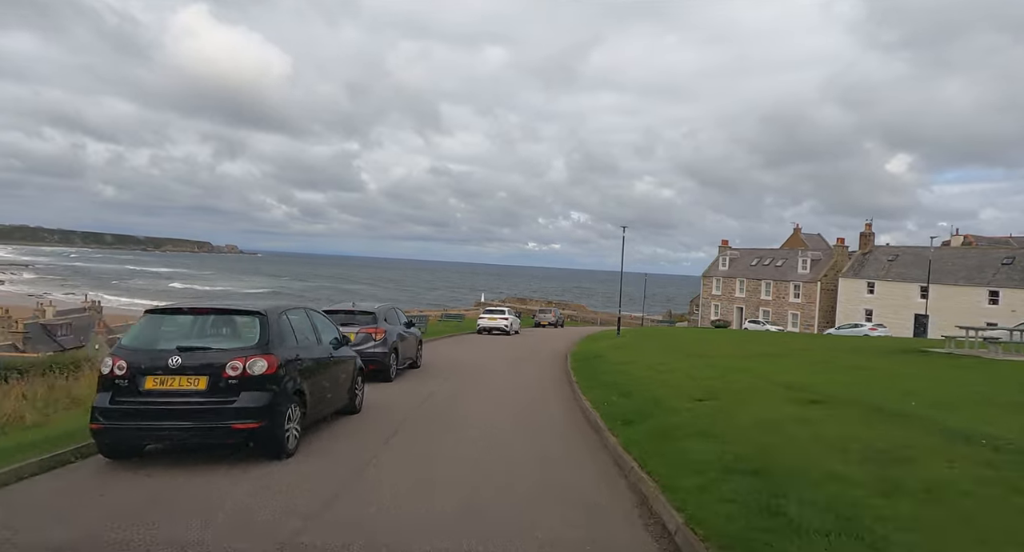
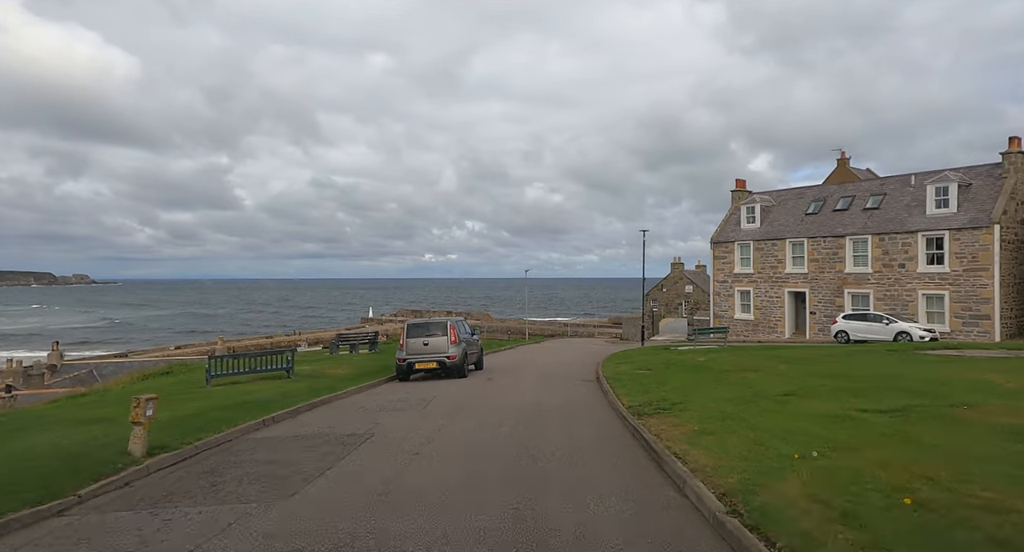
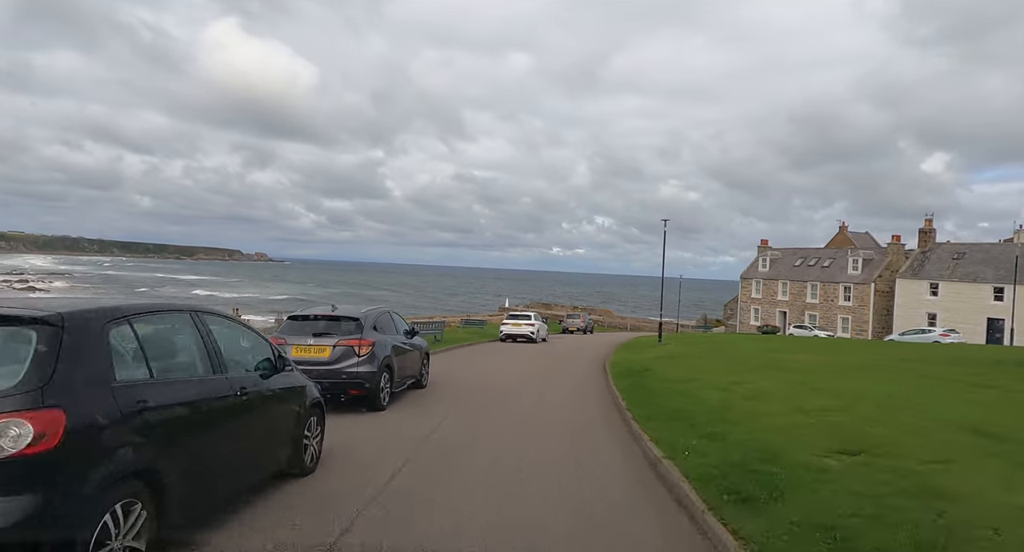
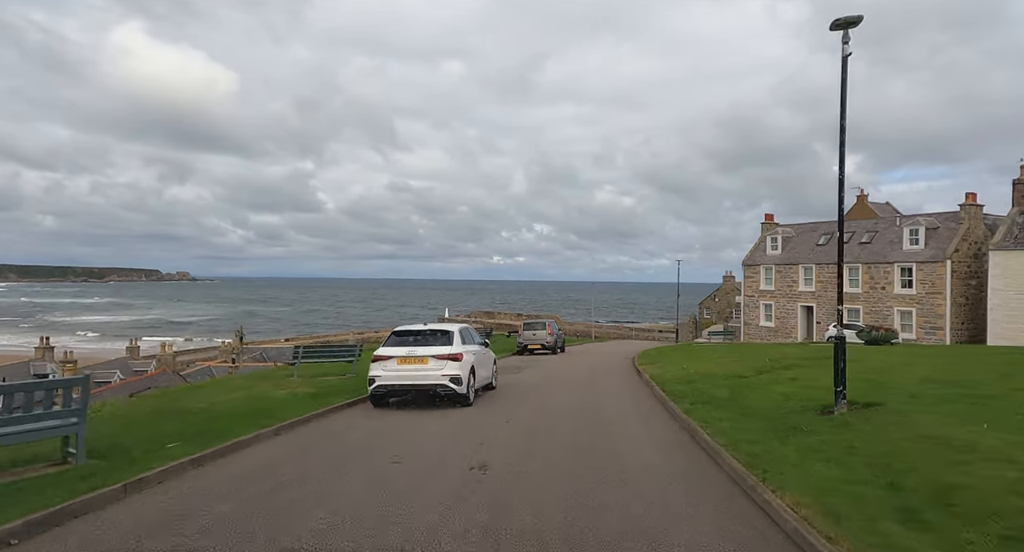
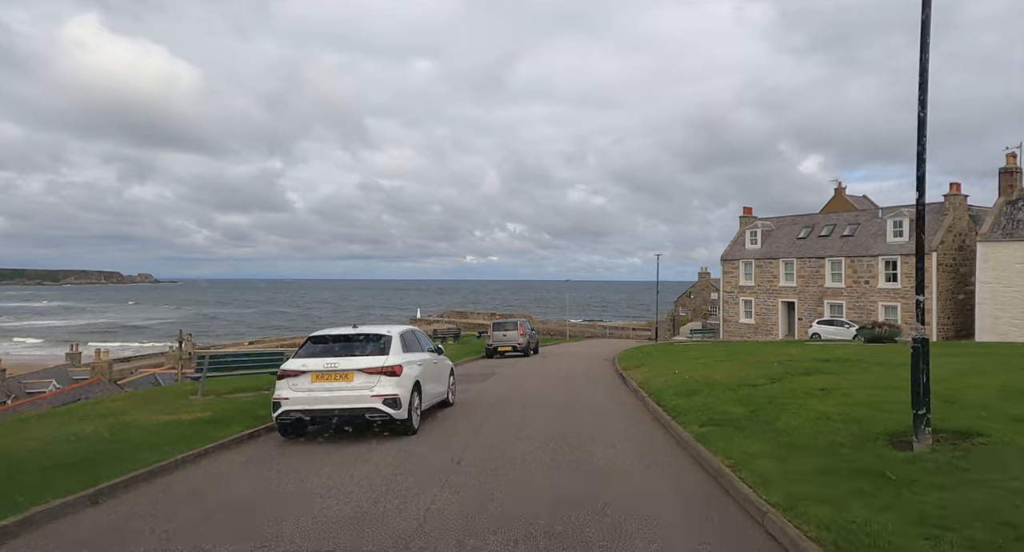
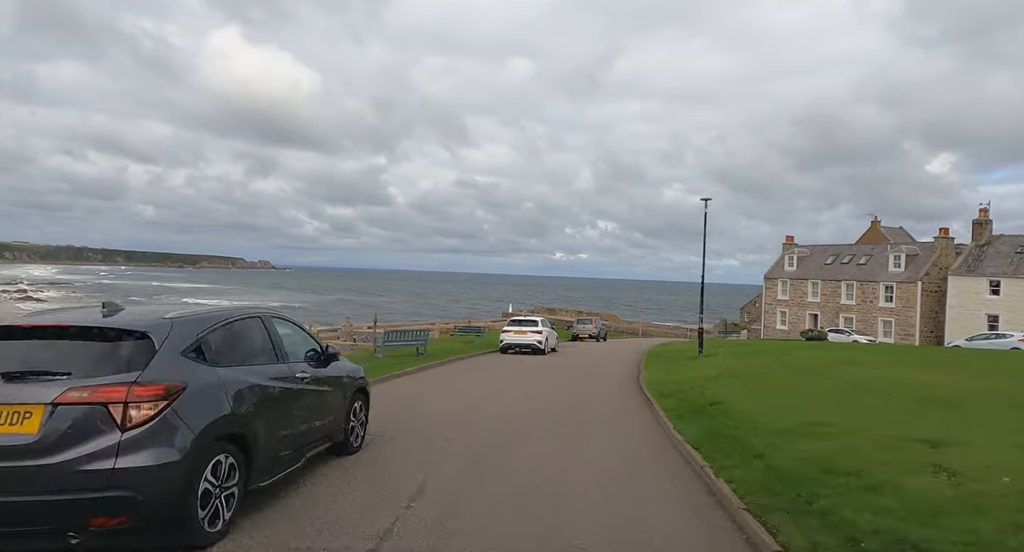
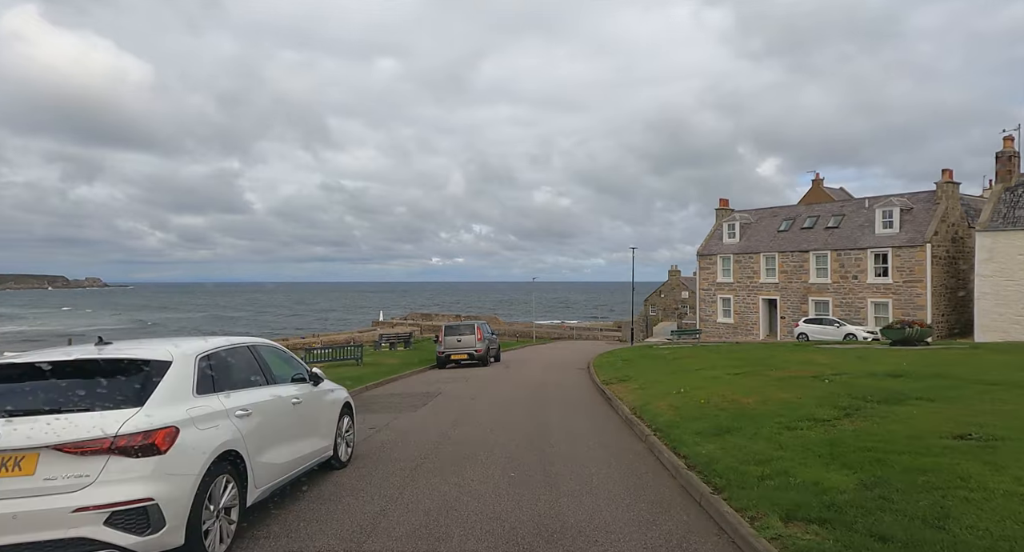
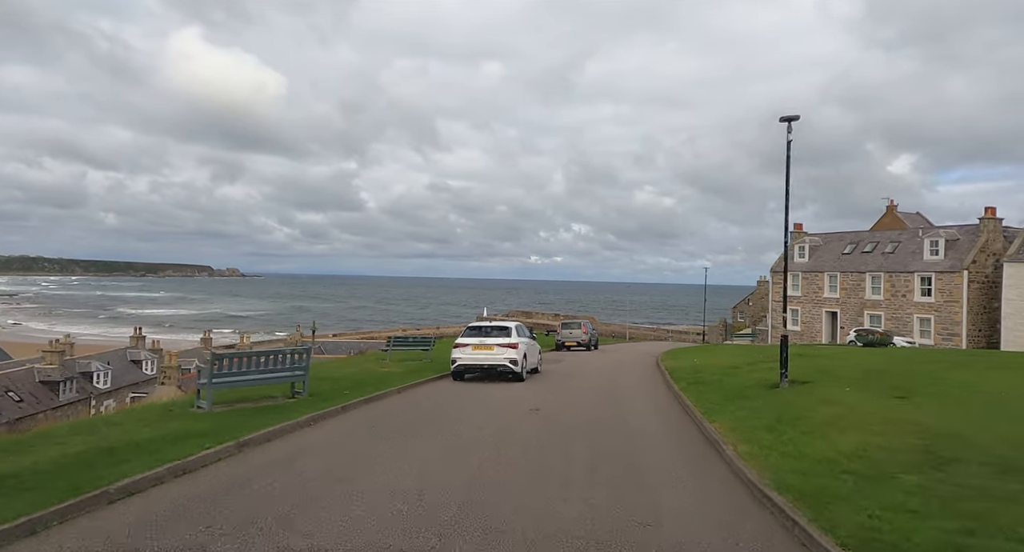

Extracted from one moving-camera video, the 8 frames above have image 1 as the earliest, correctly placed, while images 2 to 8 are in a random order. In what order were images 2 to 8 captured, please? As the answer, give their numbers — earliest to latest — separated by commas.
3, 6, 8, 4, 5, 7, 2
